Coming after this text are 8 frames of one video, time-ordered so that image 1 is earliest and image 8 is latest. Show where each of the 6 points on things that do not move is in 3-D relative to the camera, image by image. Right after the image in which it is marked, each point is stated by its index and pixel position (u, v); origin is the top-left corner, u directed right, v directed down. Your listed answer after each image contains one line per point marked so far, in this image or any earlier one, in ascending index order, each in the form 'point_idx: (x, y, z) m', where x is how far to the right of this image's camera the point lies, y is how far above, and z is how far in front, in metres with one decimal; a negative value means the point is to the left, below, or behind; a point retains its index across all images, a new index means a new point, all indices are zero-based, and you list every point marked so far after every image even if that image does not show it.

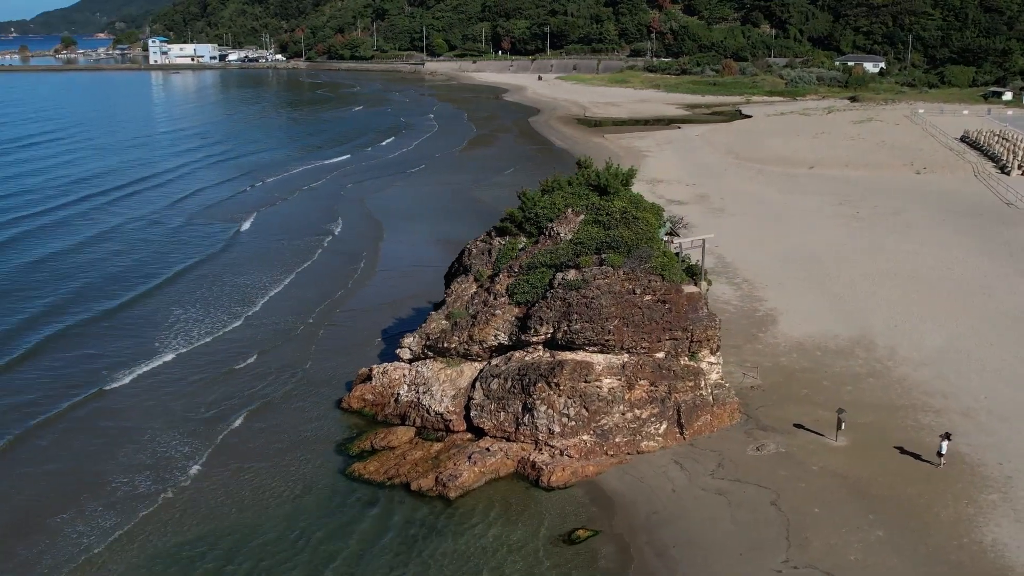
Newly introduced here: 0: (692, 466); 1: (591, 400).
0: (+2.5, -2.4, +15.2) m
1: (+1.1, -1.6, +15.5) m
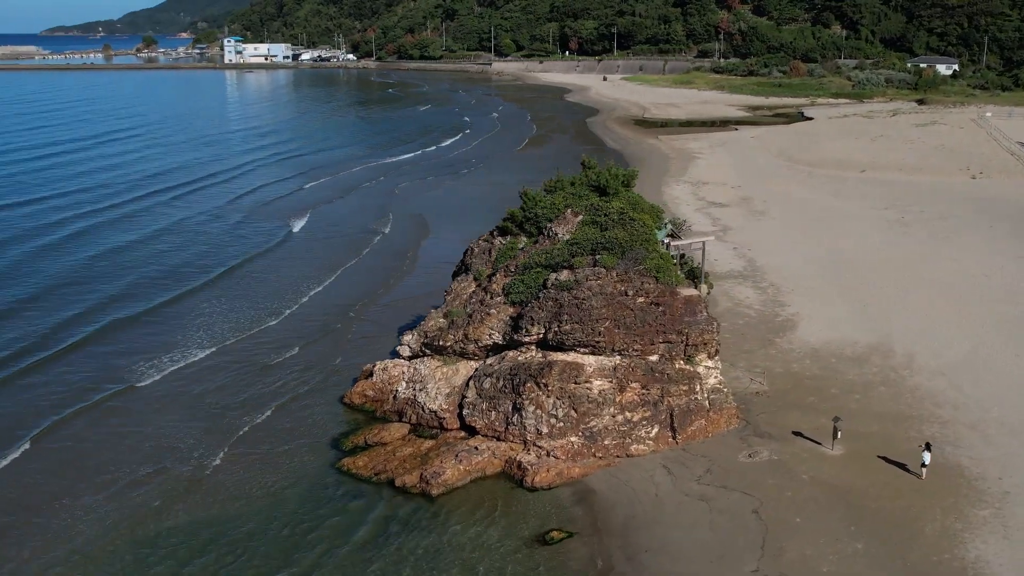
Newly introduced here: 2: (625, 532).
0: (+2.3, -2.5, +15.1) m
1: (+0.9, -1.6, +15.4) m
2: (+1.4, -3.0, +13.6) m
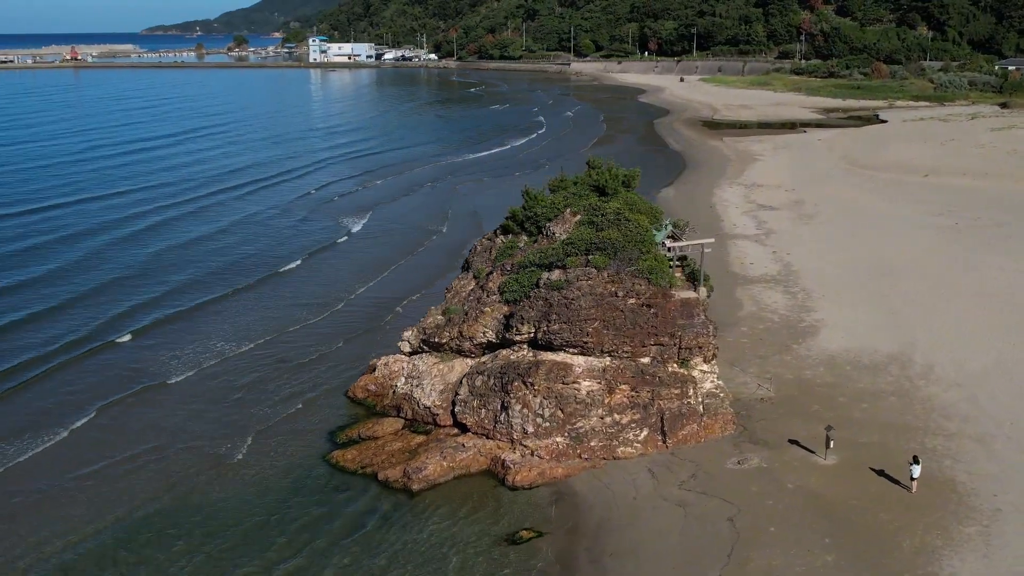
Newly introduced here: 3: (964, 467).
0: (+2.1, -2.5, +14.9) m
1: (+0.8, -1.6, +15.3) m
2: (+1.0, -3.0, +13.5) m
3: (+6.1, -2.4, +14.9) m
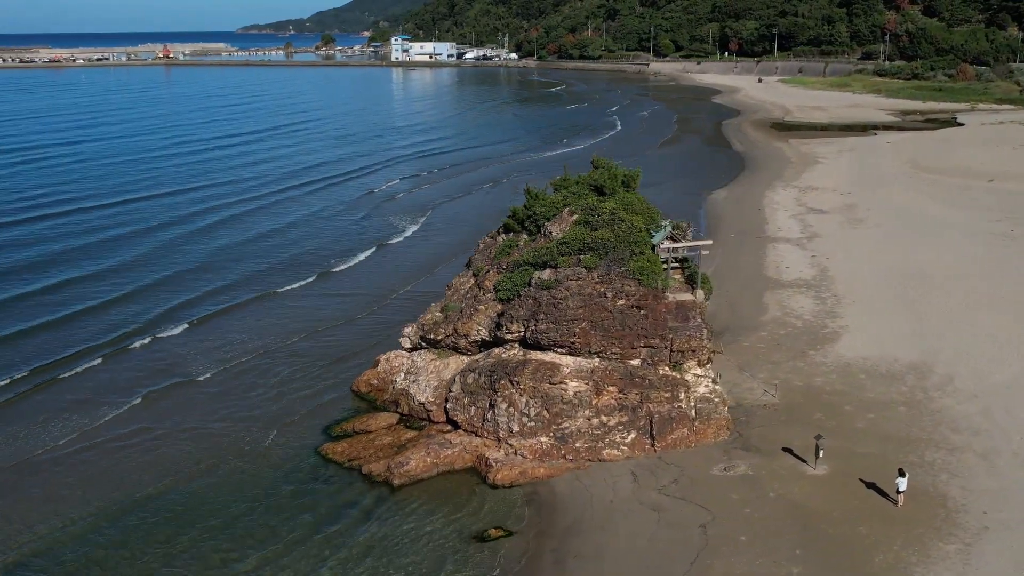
0: (+1.8, -2.5, +14.7) m
1: (+0.6, -1.6, +15.2) m
2: (+0.6, -3.0, +13.4) m
3: (+5.8, -2.5, +14.3) m
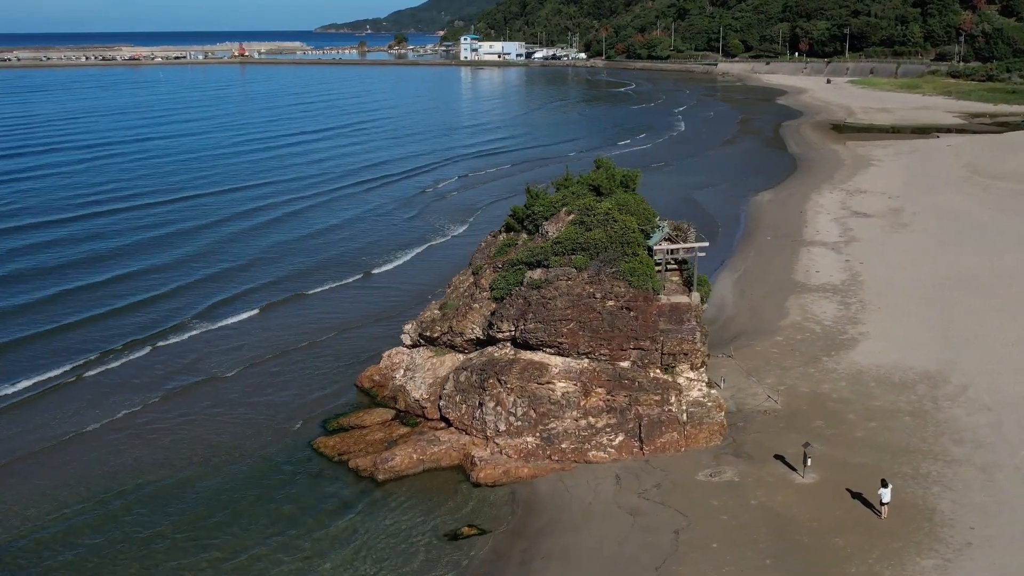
0: (+1.5, -2.5, +14.5) m
1: (+0.4, -1.6, +15.1) m
2: (+0.3, -3.0, +13.4) m
3: (+5.5, -2.6, +13.9) m
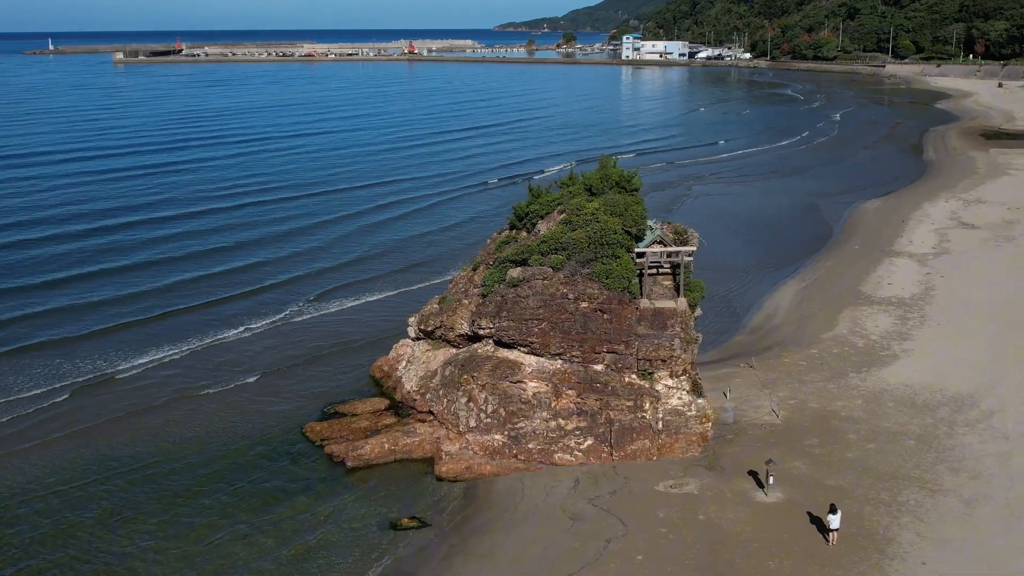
0: (+1.0, -2.6, +14.3) m
1: (0.0, -1.5, +15.1) m
2: (-0.5, -3.0, +13.3) m
3: (+4.8, -2.8, +13.0) m
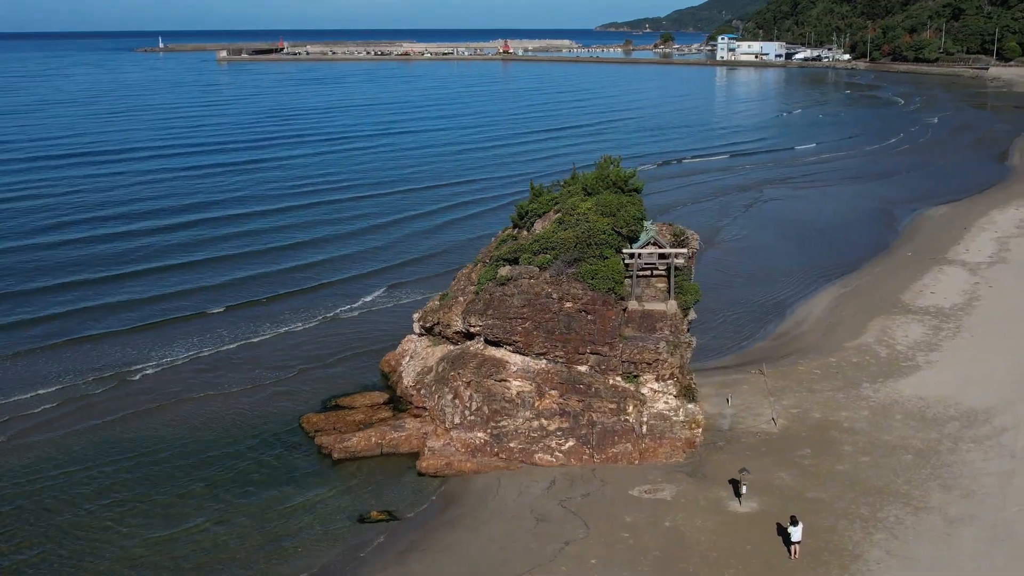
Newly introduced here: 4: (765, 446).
0: (+0.6, -2.6, +14.1) m
1: (-0.3, -1.5, +15.0) m
2: (-0.9, -2.9, +13.4) m
3: (+4.3, -2.9, +12.5) m
4: (+3.5, -2.2, +15.3) m
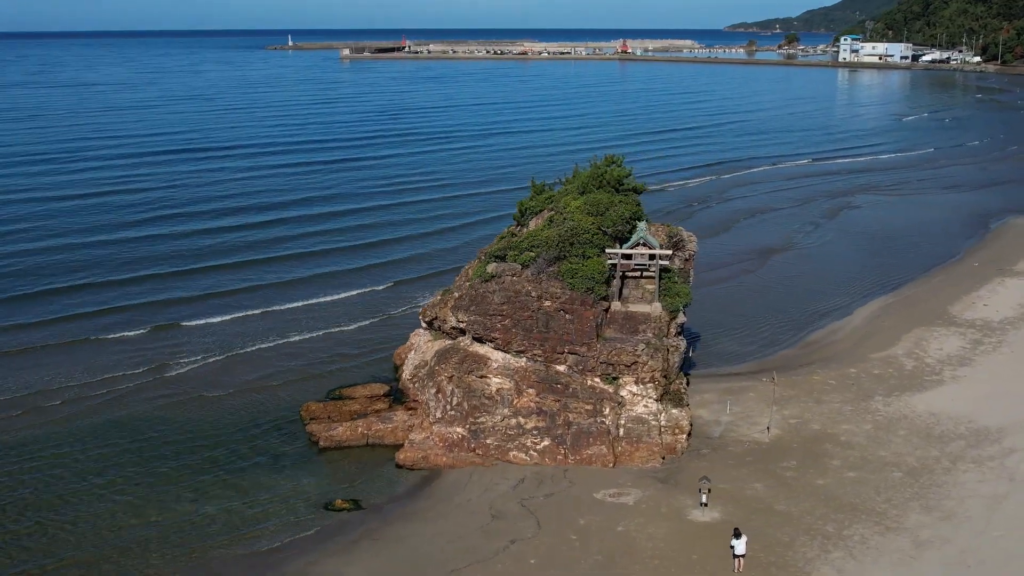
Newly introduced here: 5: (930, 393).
0: (+0.2, -2.5, +14.0) m
1: (-0.5, -1.4, +15.0) m
2: (-1.4, -2.8, +13.5) m
3: (+3.6, -3.0, +12.0) m
4: (+3.2, -2.2, +14.9) m
5: (+6.5, -1.6, +17.0) m
